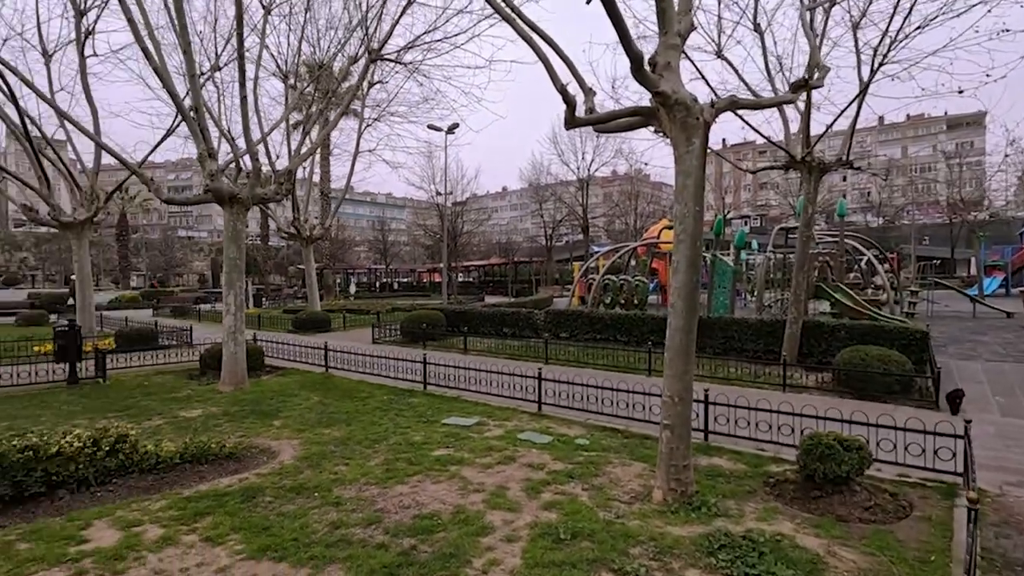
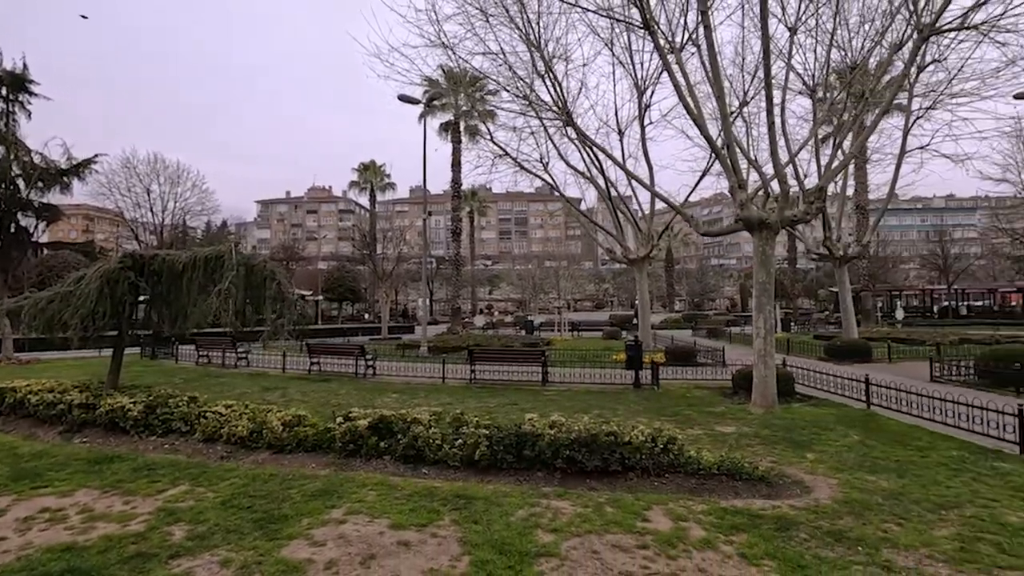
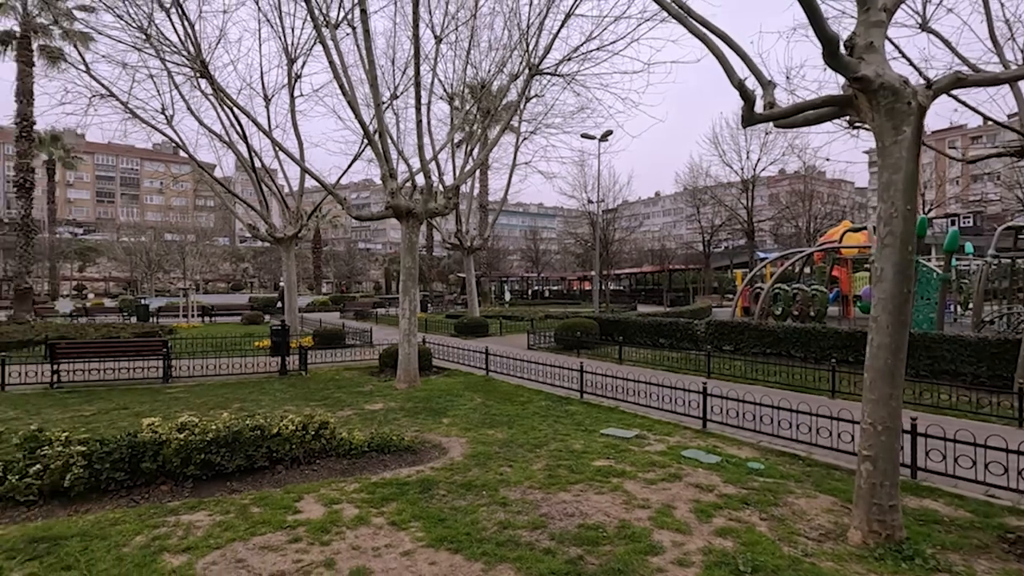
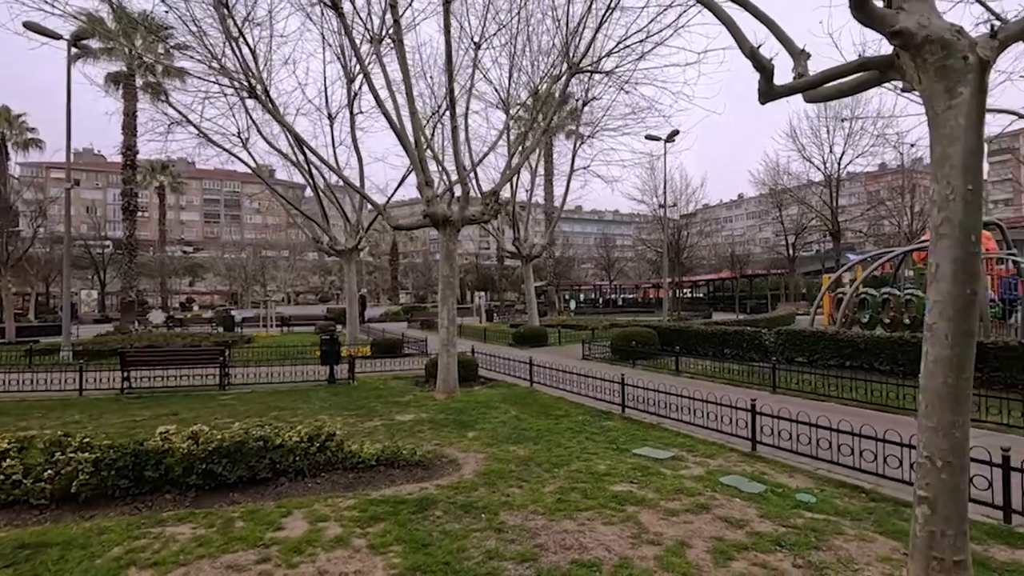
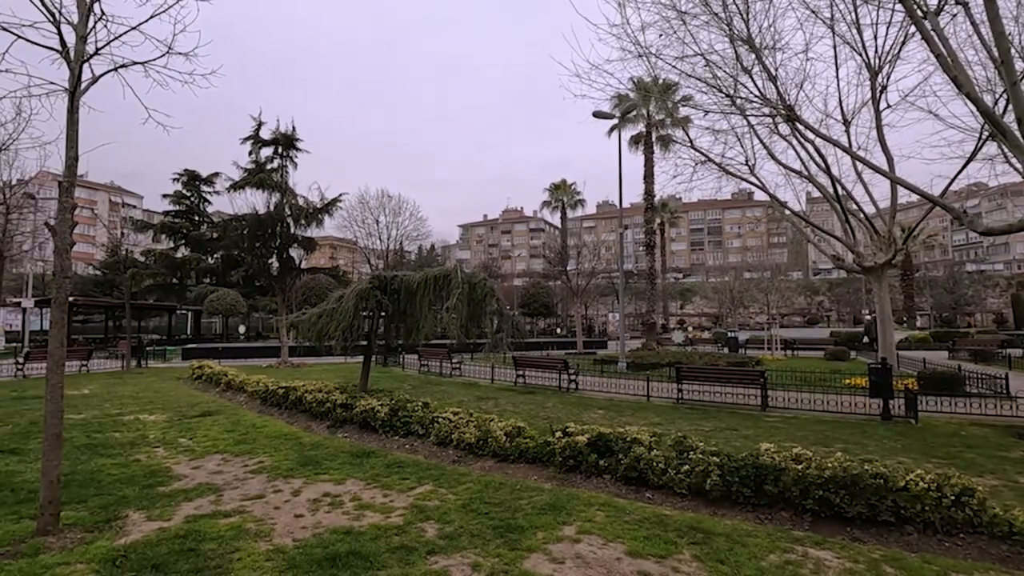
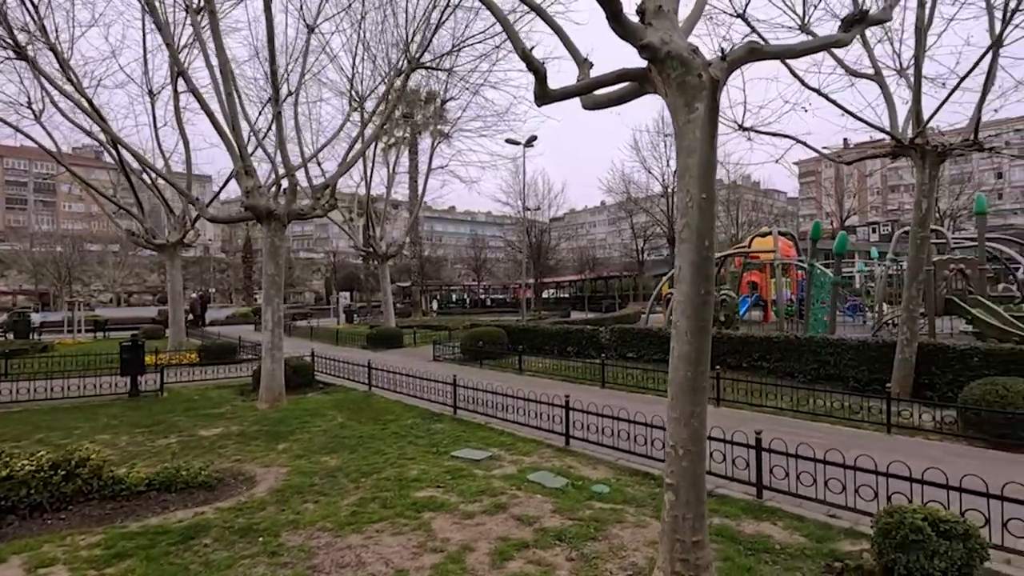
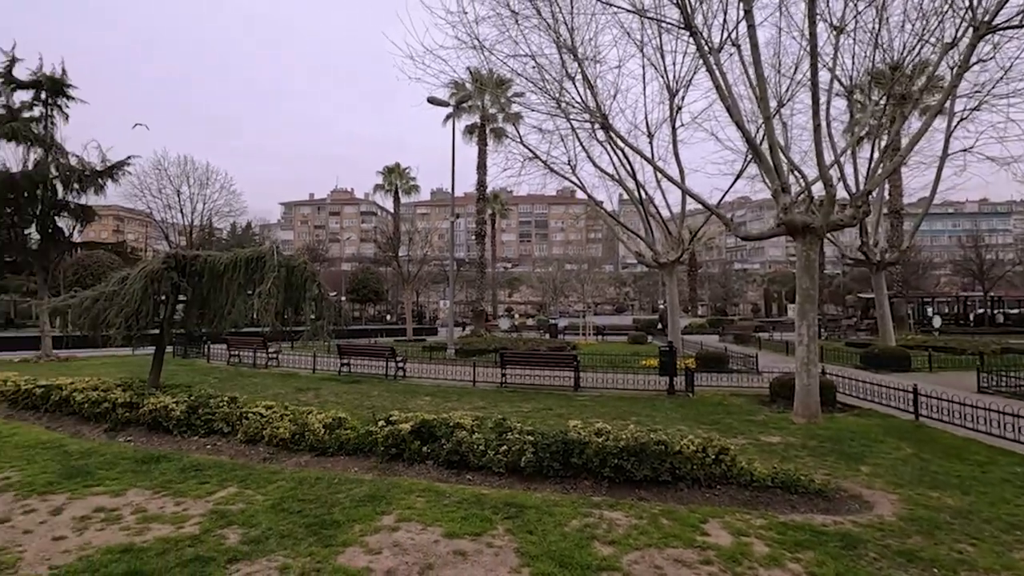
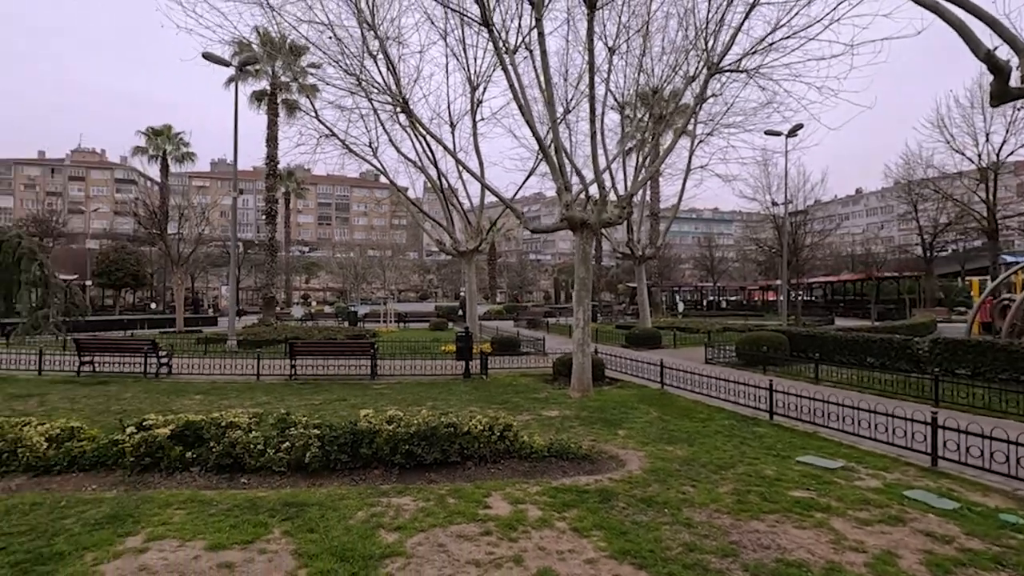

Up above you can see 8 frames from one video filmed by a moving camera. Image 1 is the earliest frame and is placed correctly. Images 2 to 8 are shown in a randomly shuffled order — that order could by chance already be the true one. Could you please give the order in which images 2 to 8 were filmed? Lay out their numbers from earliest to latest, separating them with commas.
3, 8, 7, 5, 2, 4, 6
